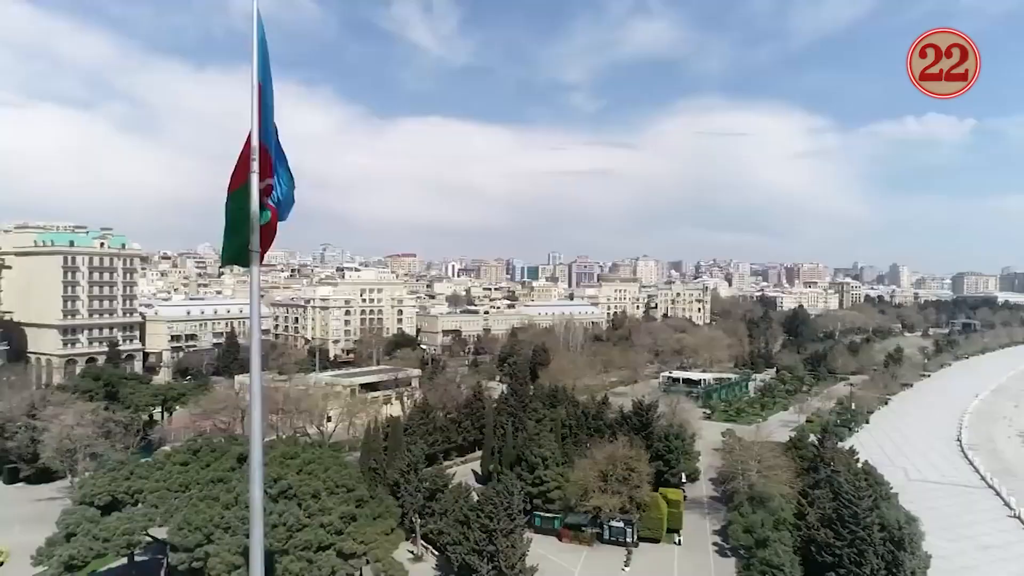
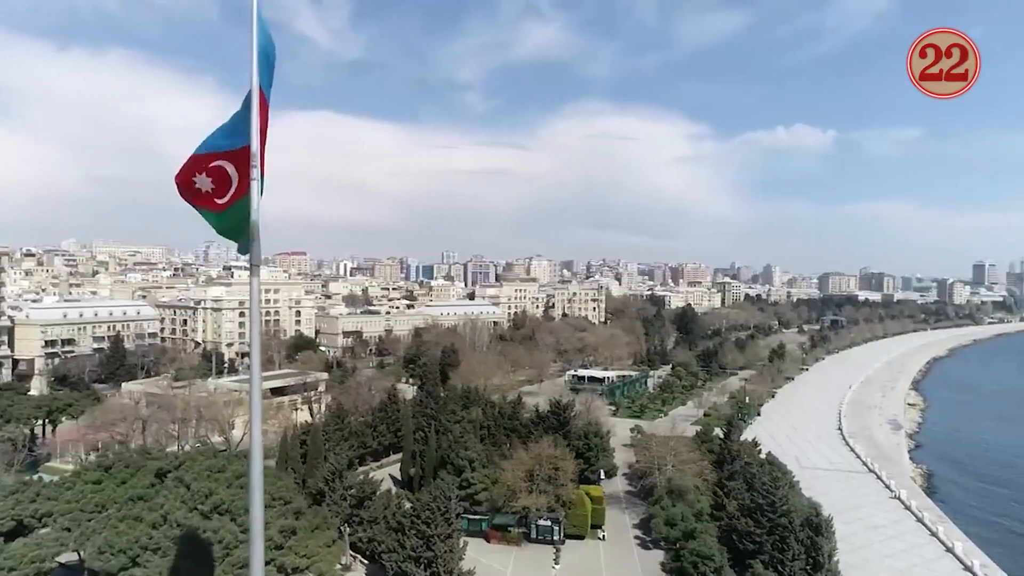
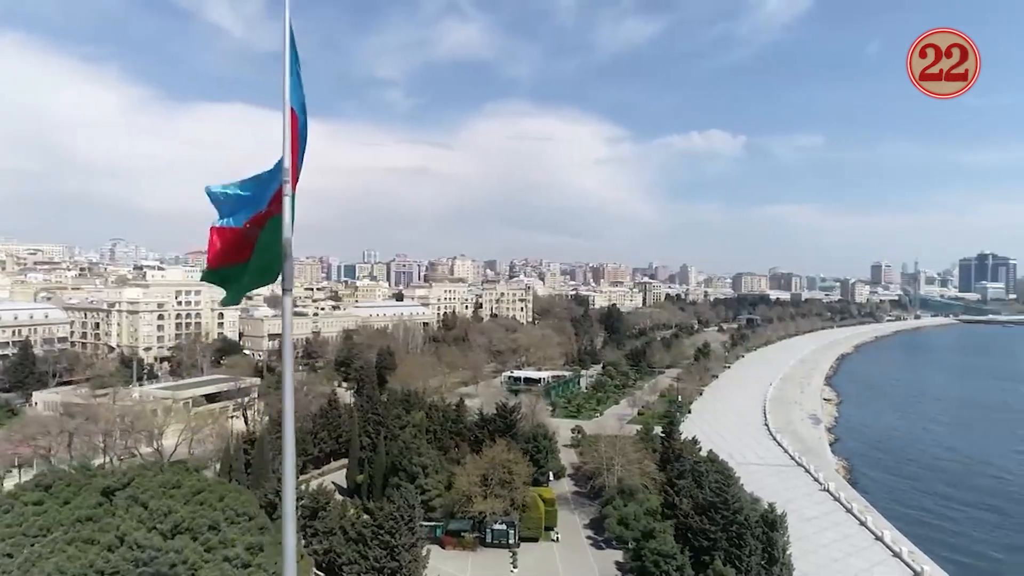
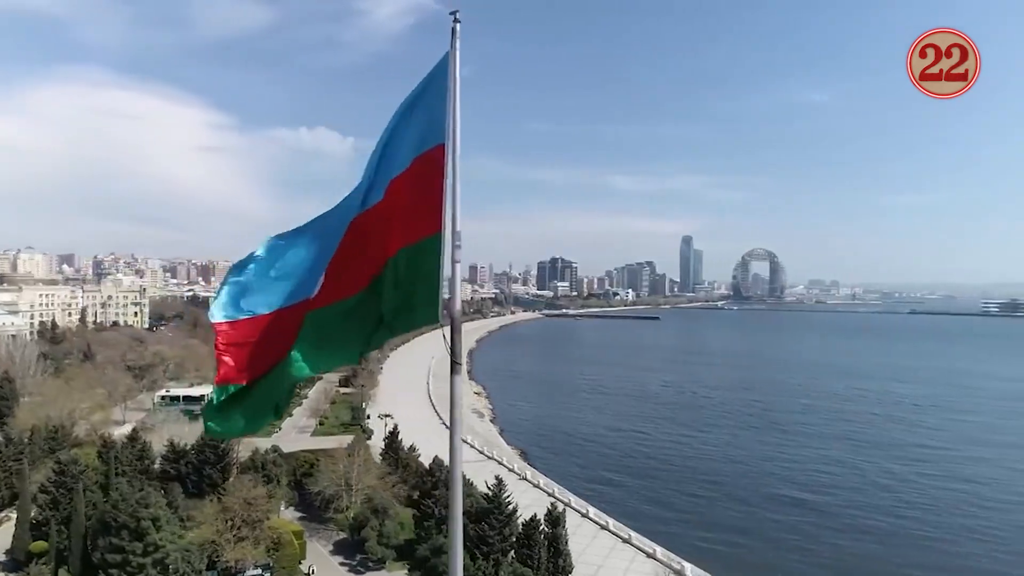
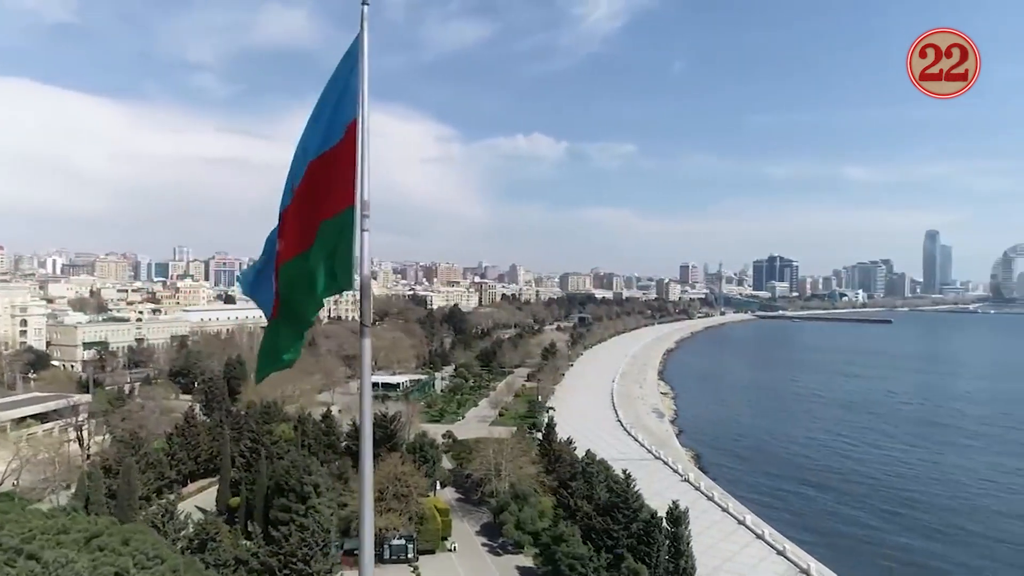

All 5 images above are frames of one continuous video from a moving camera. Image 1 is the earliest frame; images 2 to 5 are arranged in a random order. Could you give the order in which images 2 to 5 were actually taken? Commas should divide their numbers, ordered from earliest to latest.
2, 3, 5, 4
